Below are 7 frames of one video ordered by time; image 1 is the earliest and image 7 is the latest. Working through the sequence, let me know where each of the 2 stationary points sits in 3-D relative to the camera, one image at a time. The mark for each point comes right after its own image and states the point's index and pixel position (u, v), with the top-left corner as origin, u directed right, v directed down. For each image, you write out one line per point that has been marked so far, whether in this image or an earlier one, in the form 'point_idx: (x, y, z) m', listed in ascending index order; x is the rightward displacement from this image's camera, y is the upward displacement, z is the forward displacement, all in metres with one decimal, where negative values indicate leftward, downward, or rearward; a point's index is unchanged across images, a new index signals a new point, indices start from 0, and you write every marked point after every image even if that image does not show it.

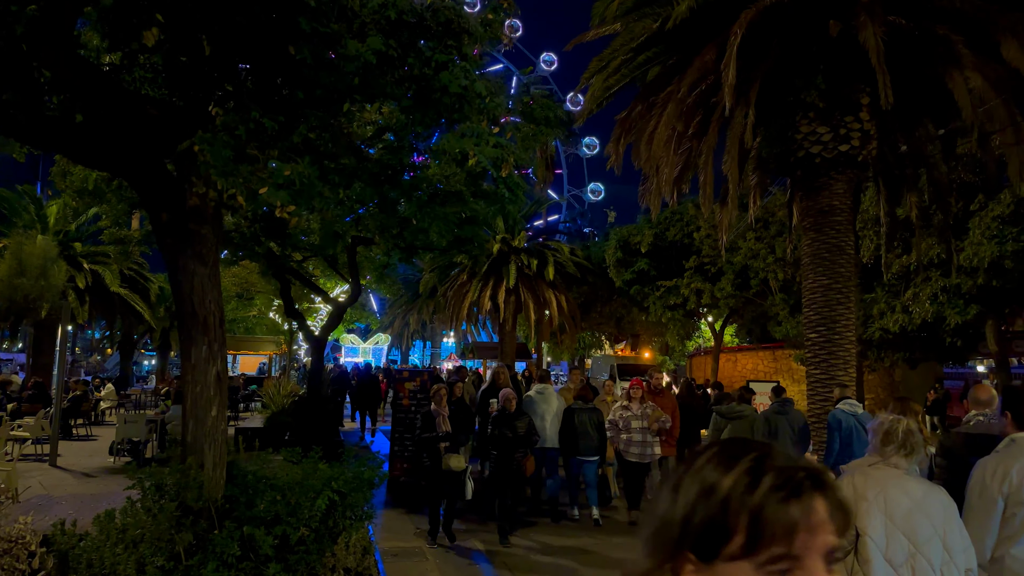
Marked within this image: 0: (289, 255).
0: (-5.2, +0.7, +17.0) m
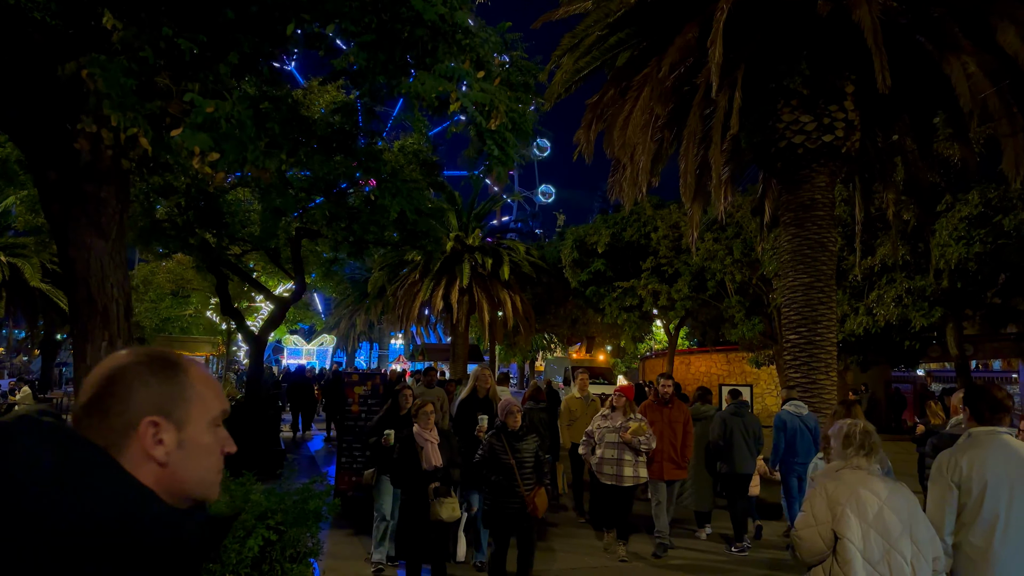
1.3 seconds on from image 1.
0: (-6.1, +0.8, +15.7) m
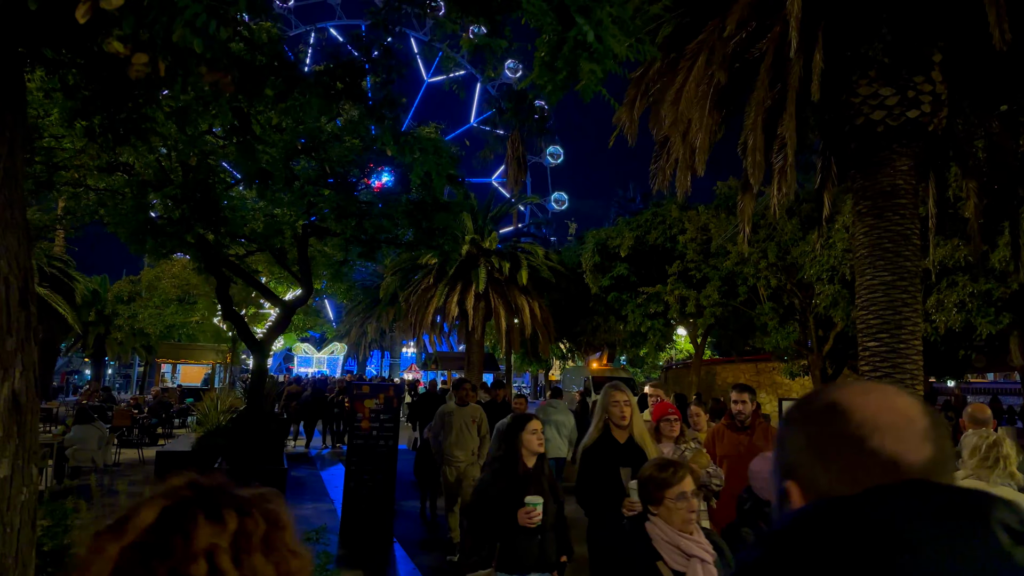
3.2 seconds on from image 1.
0: (-5.6, +0.8, +14.5) m
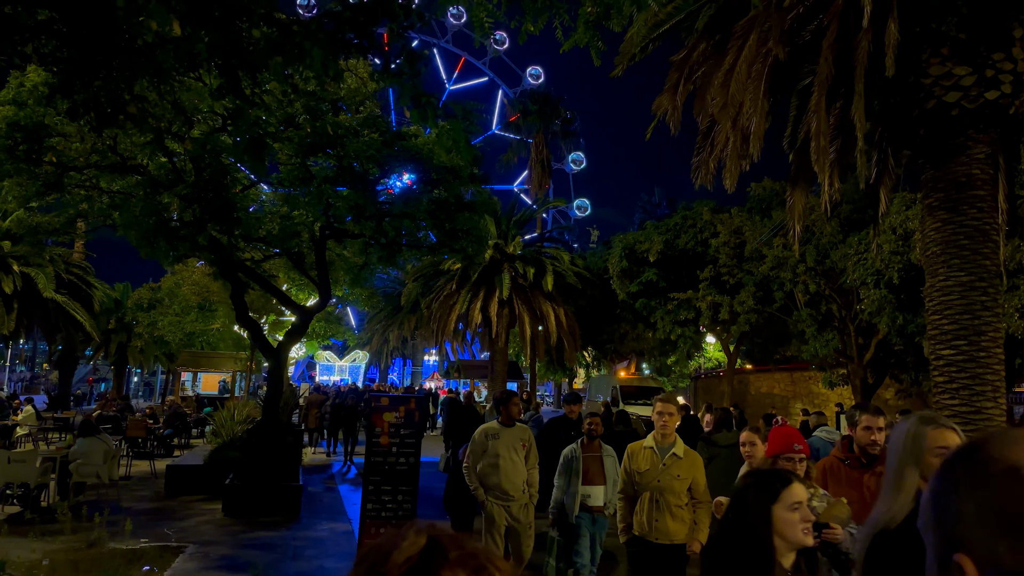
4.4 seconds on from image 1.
0: (-5.1, +0.7, +13.8) m
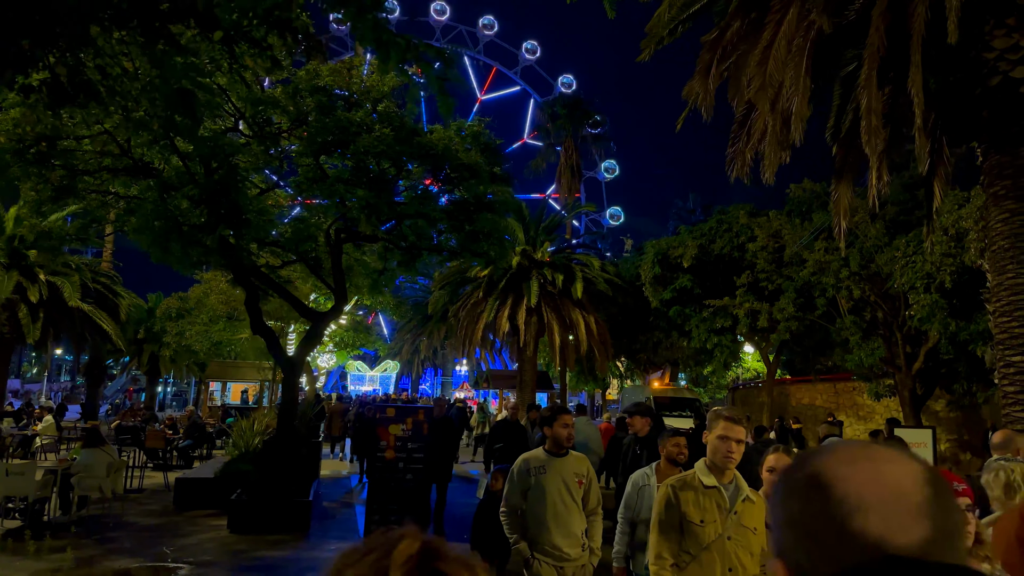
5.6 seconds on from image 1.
0: (-4.7, +0.6, +13.4) m
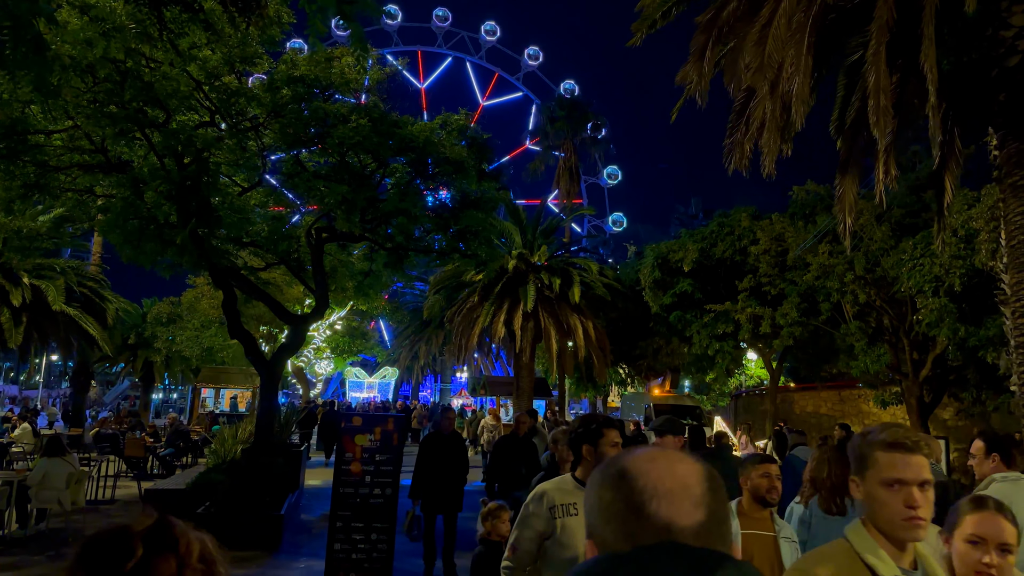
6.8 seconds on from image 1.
0: (-4.9, +0.5, +12.9) m
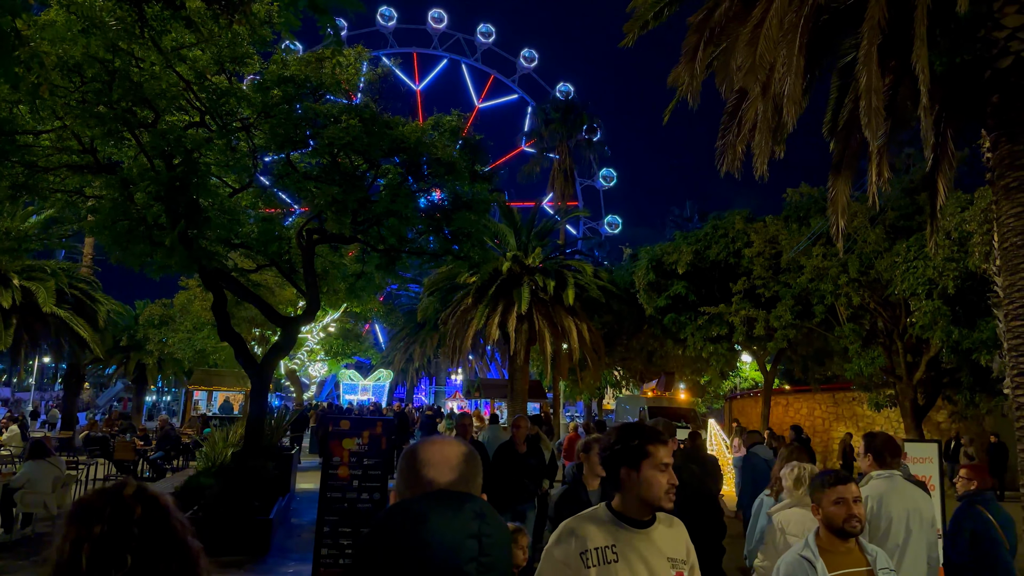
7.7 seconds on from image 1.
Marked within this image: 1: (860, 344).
0: (-5.0, +0.5, +12.8) m
1: (+9.3, -1.5, +19.7) m
